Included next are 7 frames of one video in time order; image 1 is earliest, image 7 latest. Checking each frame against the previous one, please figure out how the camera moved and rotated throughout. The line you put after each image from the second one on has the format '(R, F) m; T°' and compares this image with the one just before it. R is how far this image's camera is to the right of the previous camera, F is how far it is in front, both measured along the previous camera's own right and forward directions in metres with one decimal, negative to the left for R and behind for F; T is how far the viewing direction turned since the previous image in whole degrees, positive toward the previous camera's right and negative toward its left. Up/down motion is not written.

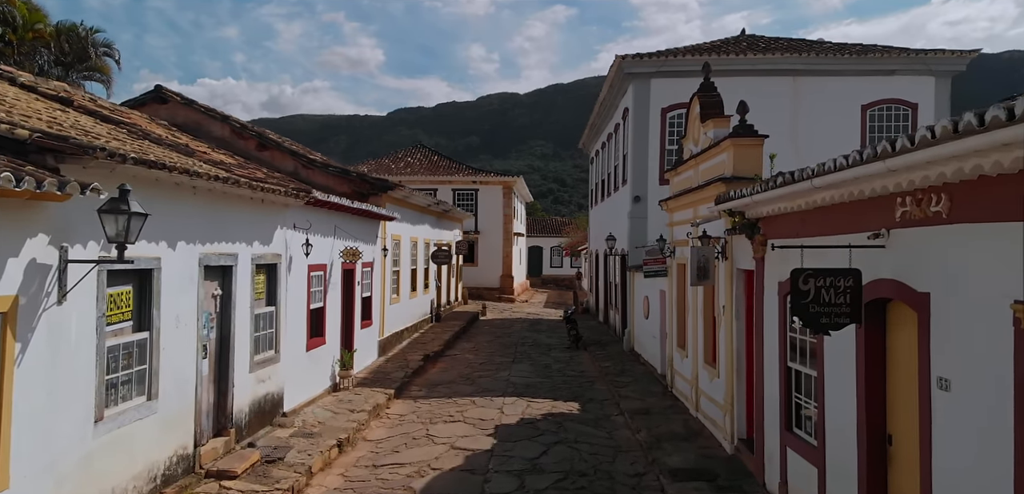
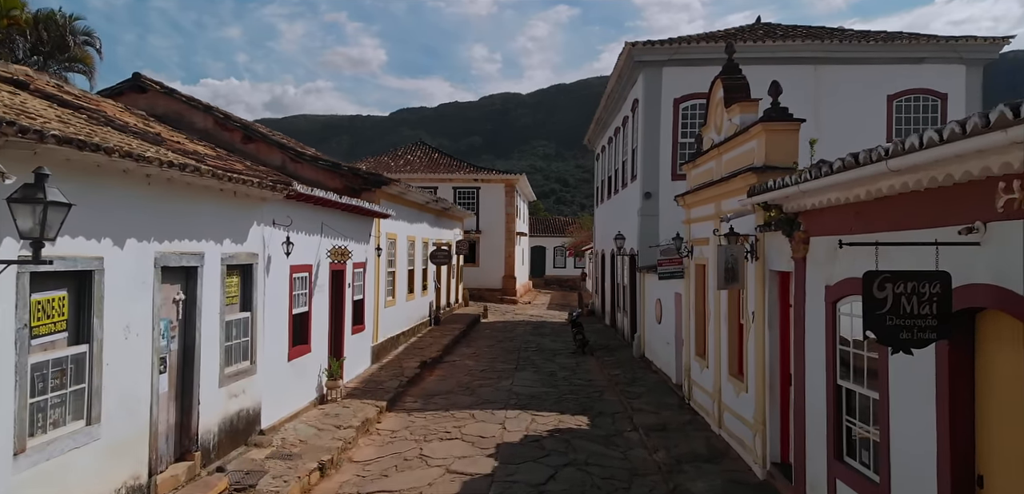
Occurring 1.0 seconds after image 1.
(0.0, +1.0) m; 0°
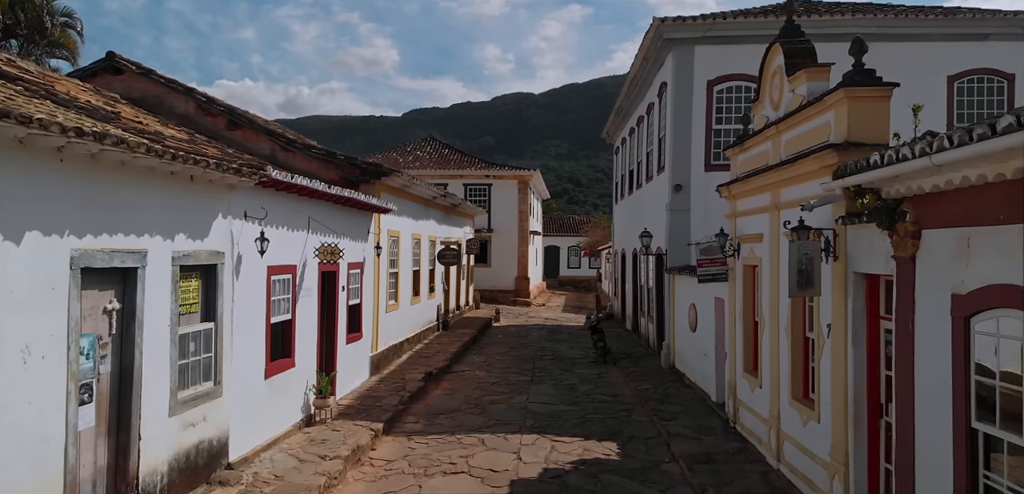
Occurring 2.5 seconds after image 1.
(-0.1, +1.5) m; -1°
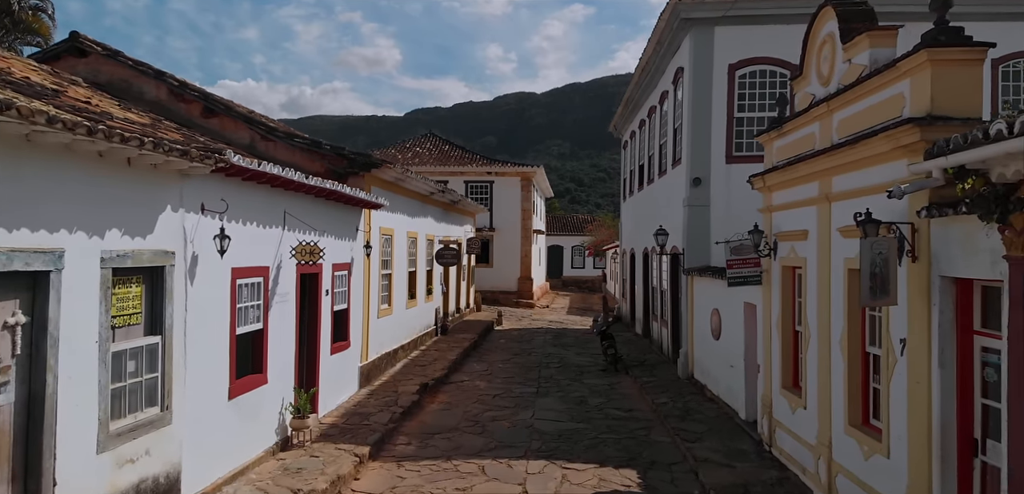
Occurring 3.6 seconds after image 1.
(0.0, +1.1) m; 0°
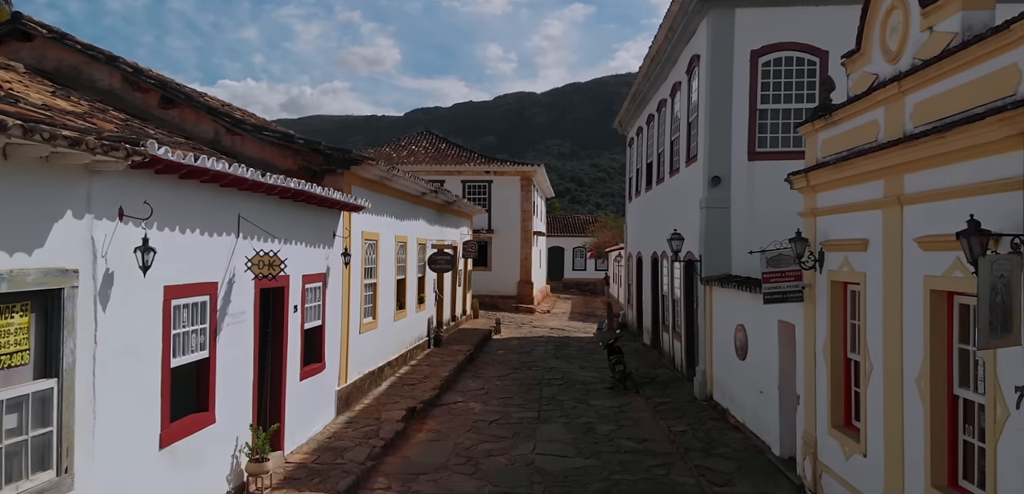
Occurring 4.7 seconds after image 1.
(0.0, +1.3) m; 0°
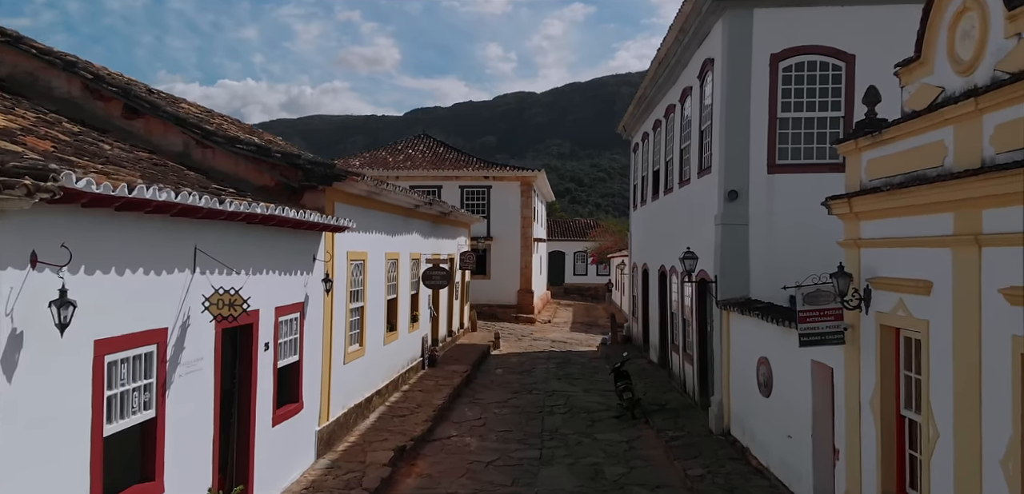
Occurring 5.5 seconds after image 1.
(0.0, +0.9) m; 0°
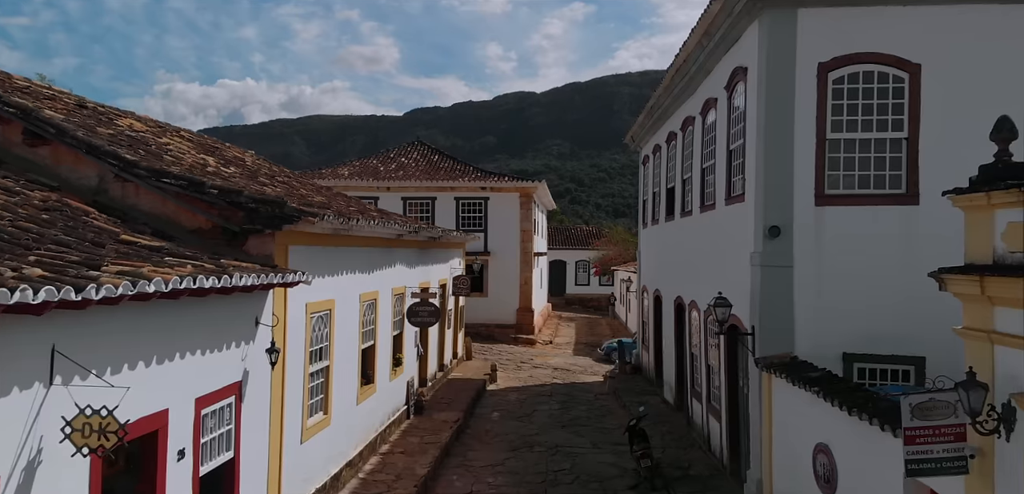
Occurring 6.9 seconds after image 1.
(0.0, +1.8) m; 0°
